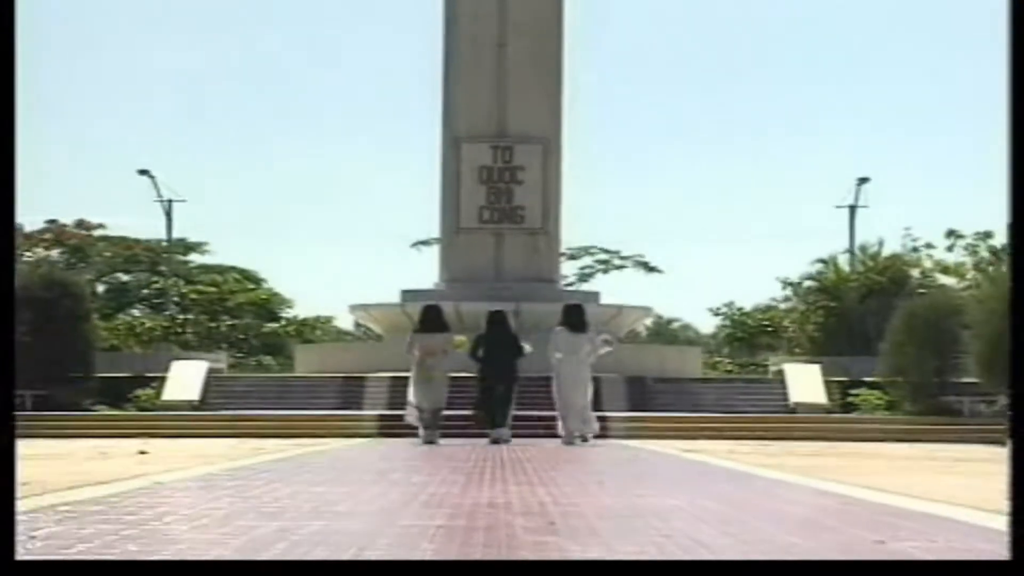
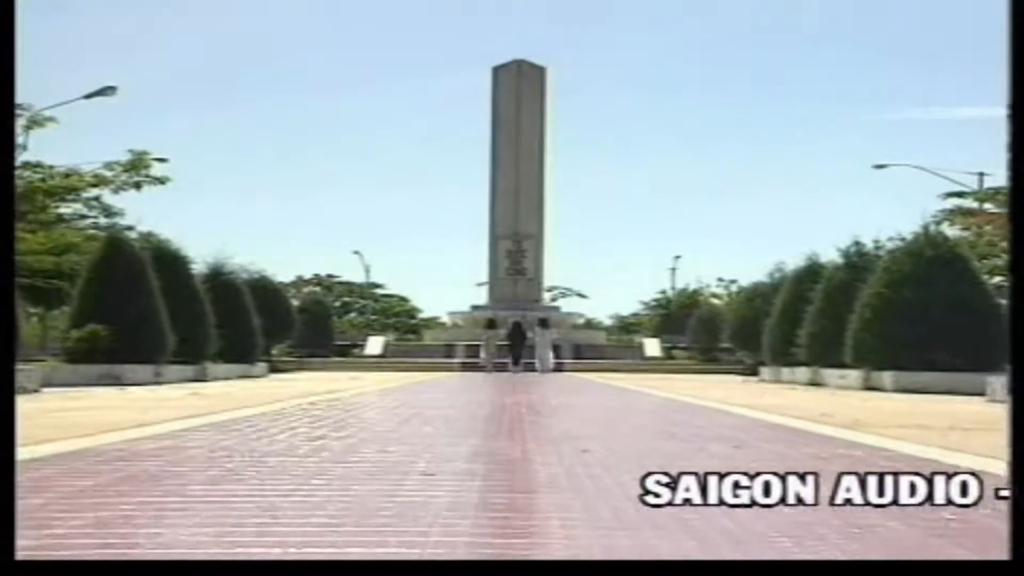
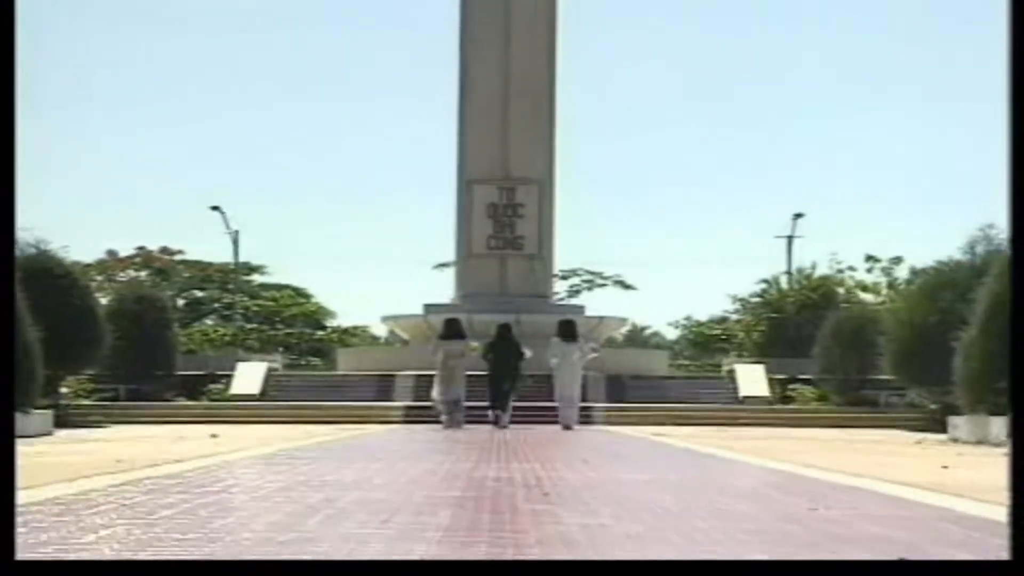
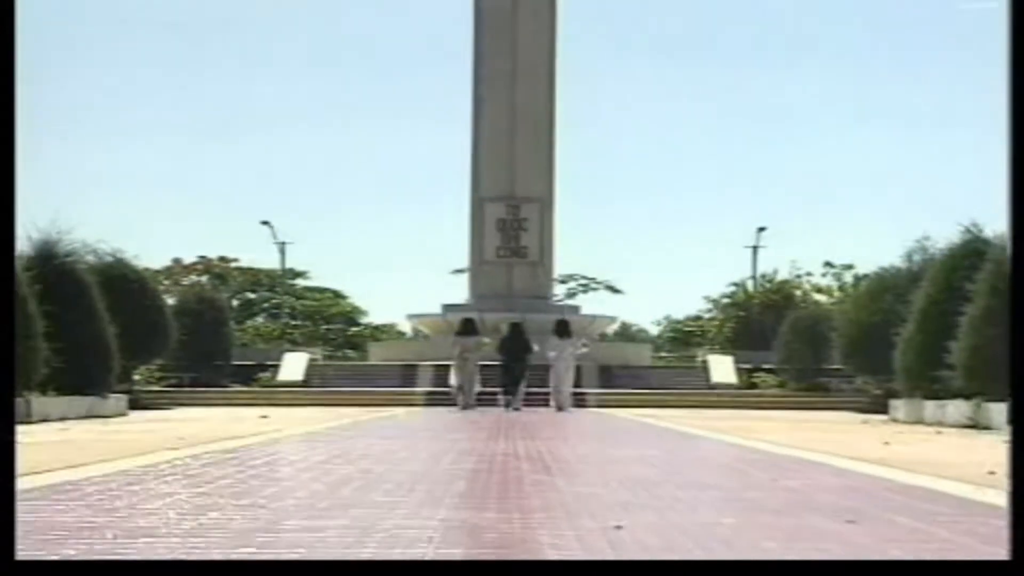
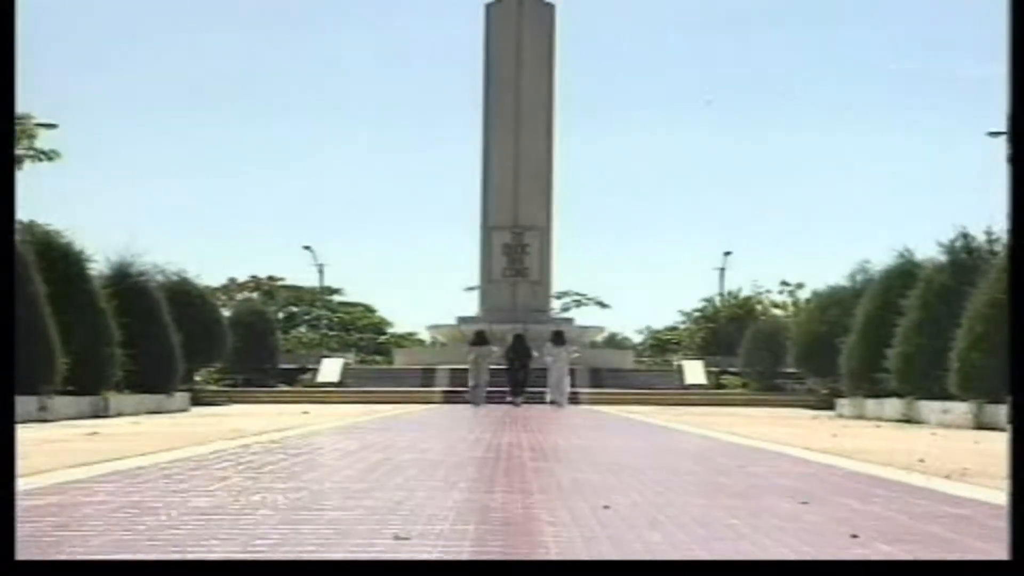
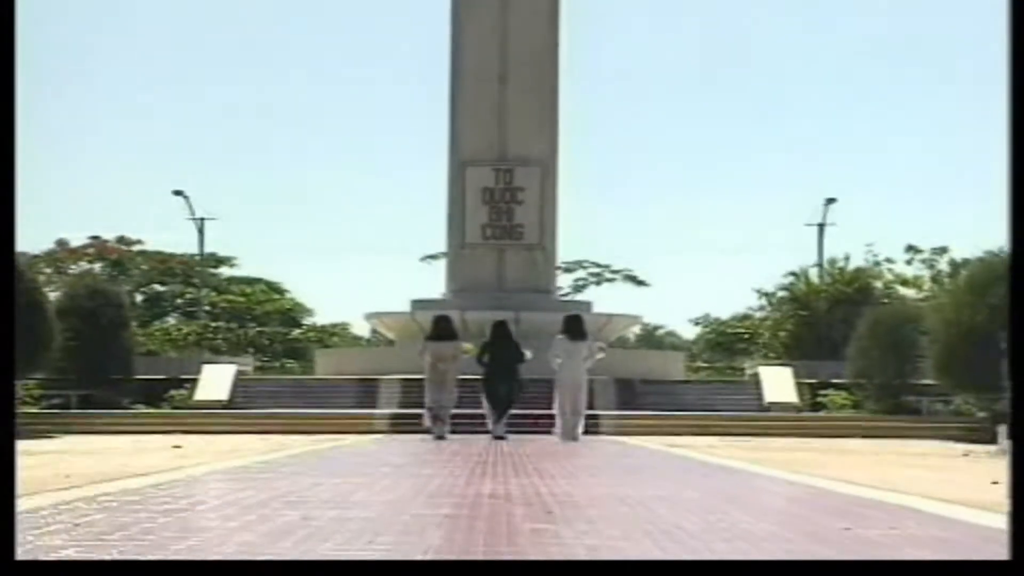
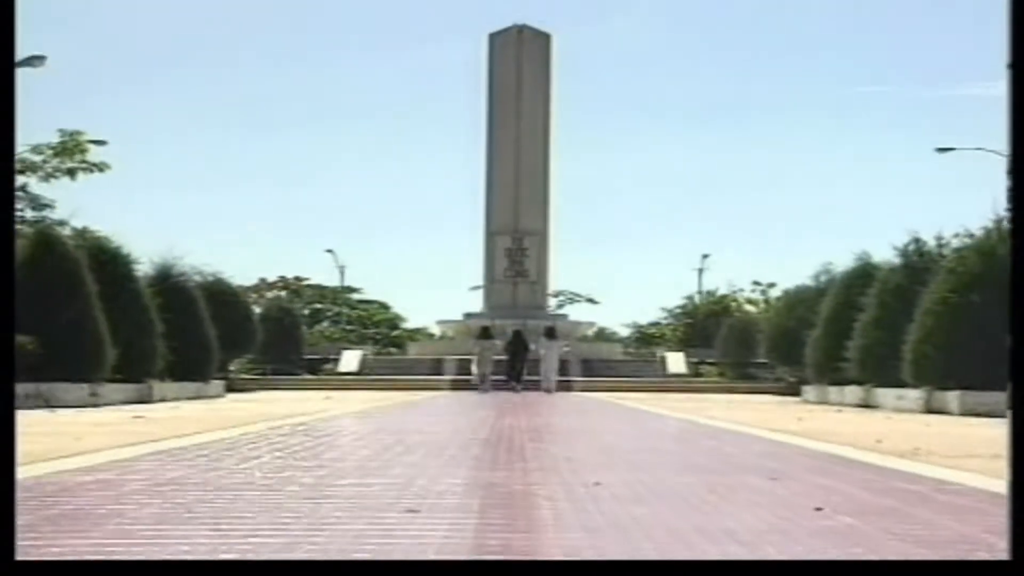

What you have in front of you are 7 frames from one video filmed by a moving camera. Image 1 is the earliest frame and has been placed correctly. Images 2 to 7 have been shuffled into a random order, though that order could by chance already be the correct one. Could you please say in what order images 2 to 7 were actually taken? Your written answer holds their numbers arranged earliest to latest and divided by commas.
6, 3, 4, 5, 7, 2
